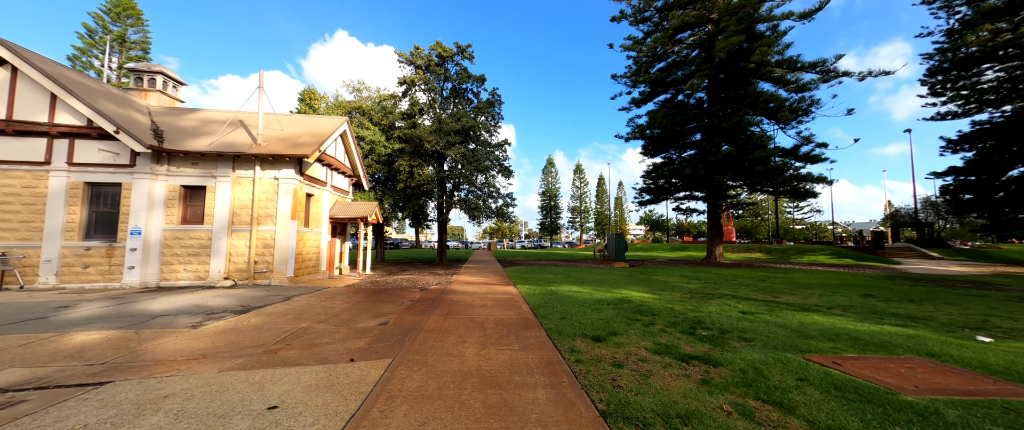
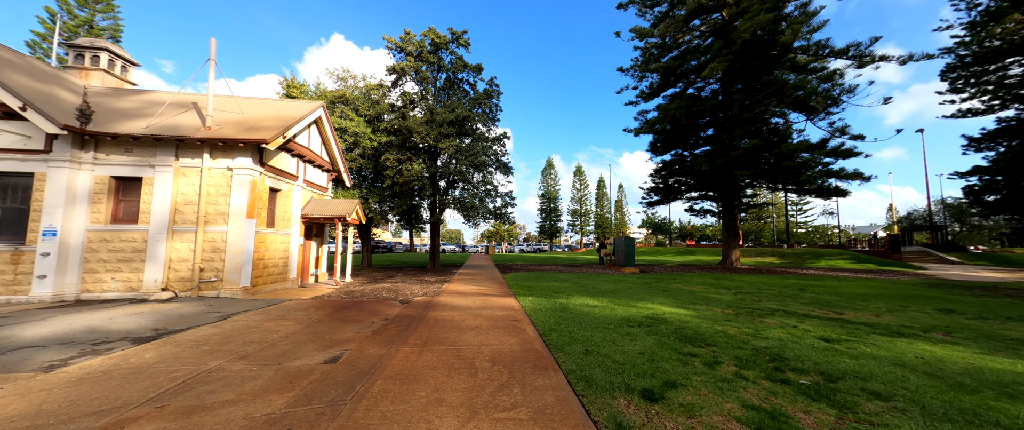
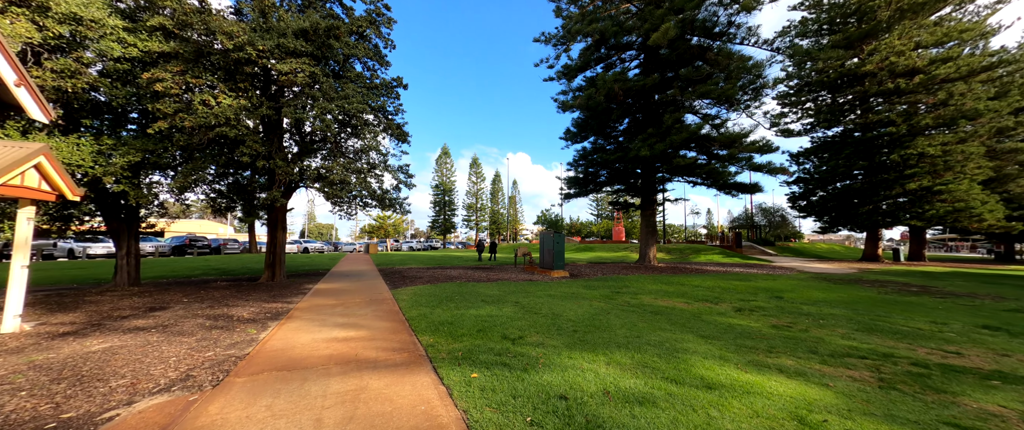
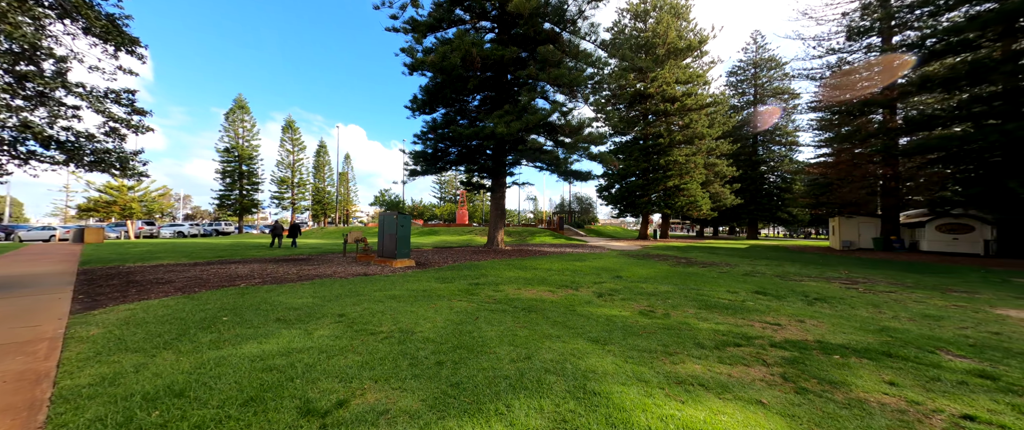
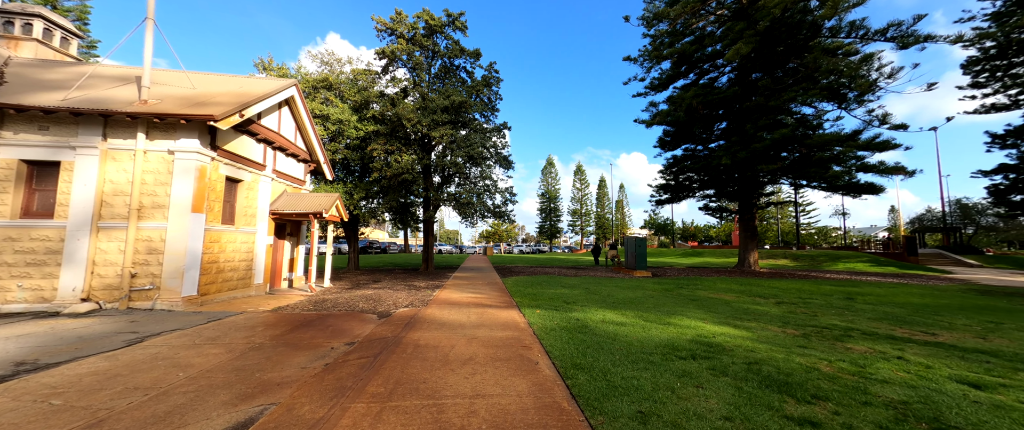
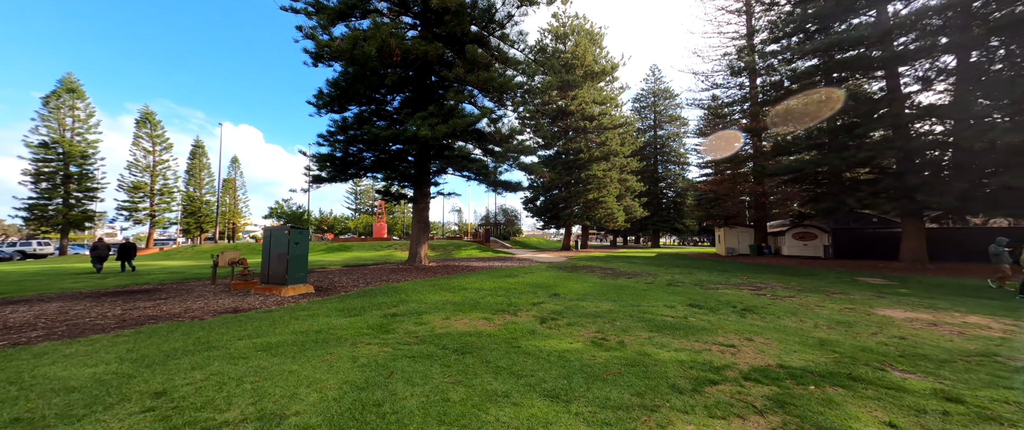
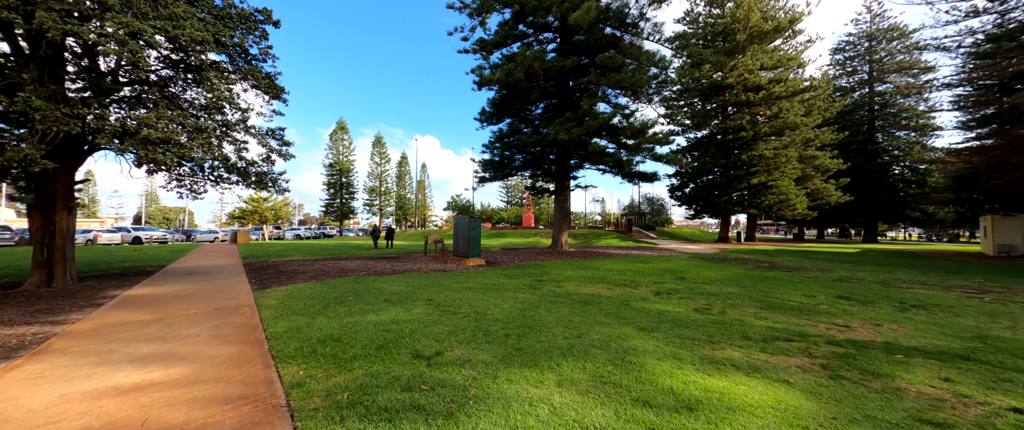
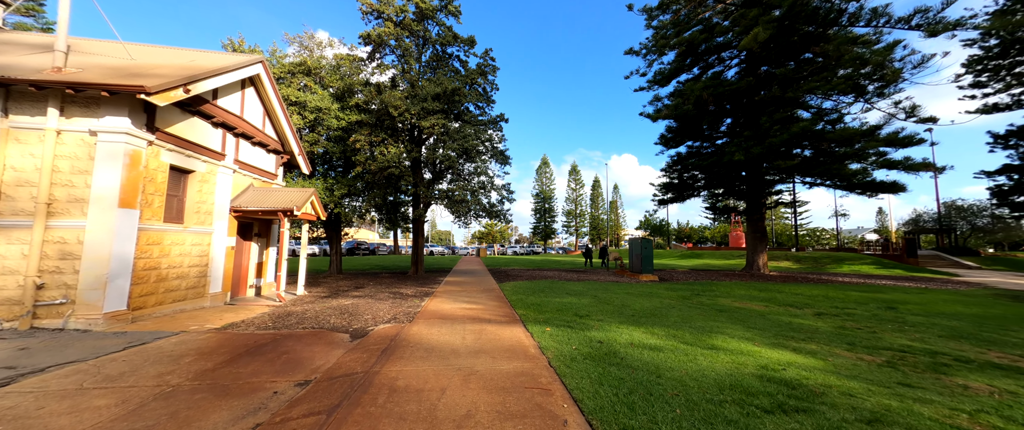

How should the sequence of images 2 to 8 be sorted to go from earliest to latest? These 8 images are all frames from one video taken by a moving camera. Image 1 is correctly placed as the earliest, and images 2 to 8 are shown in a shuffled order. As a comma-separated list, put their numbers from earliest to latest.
2, 5, 8, 3, 7, 4, 6
